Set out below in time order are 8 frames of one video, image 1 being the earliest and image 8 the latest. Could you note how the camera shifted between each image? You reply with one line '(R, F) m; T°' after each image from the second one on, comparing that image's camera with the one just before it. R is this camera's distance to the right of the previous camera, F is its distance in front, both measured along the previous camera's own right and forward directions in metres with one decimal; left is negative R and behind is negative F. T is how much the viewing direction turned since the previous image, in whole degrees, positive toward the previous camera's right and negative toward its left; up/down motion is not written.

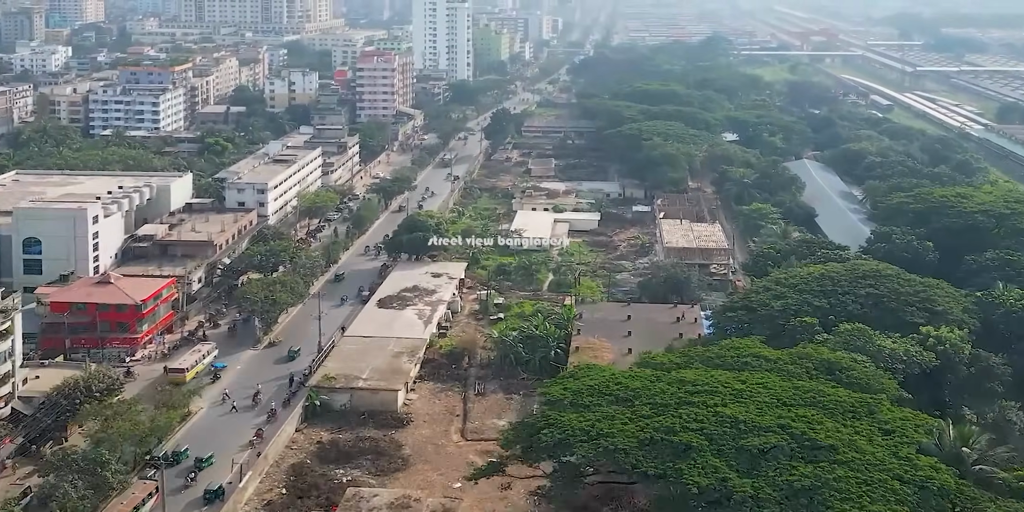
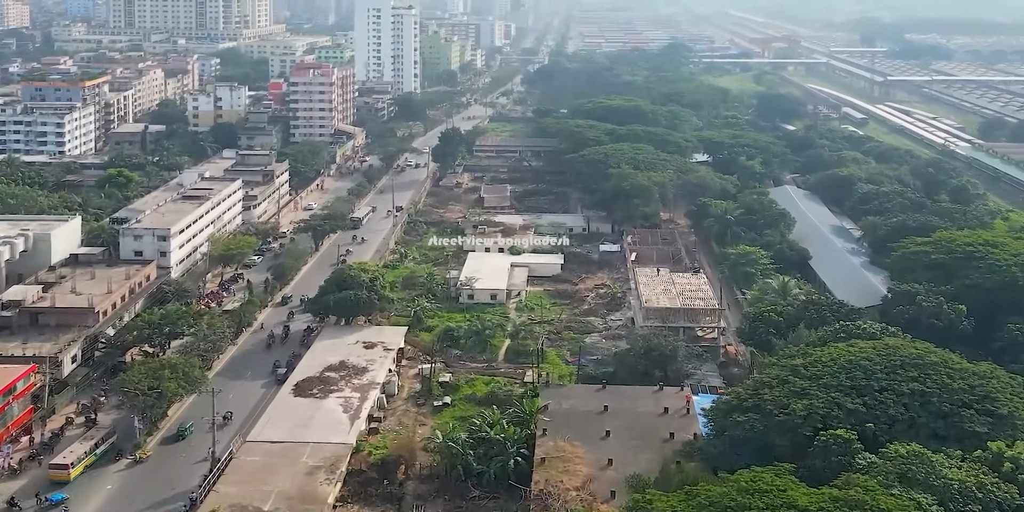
(+0.1, +3.6) m; +3°
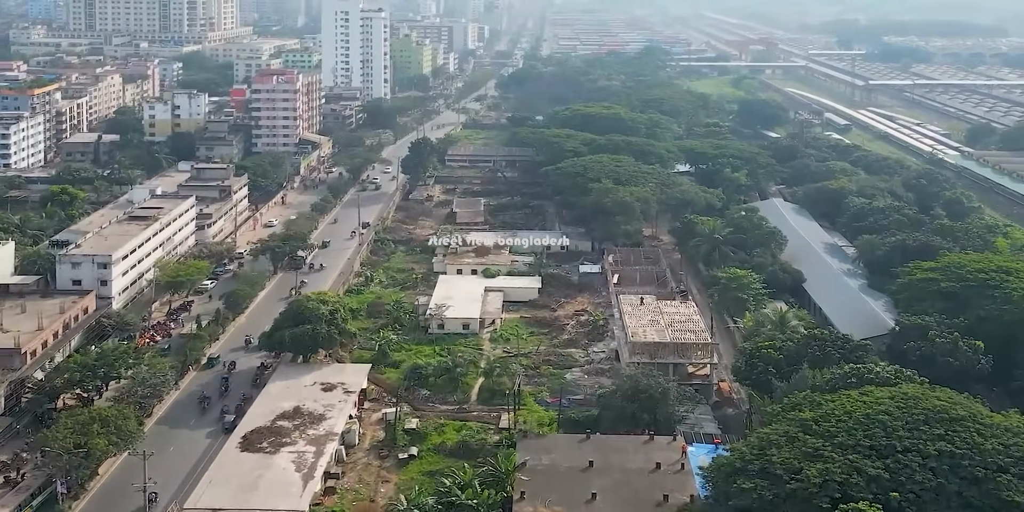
(0.0, +1.6) m; +1°
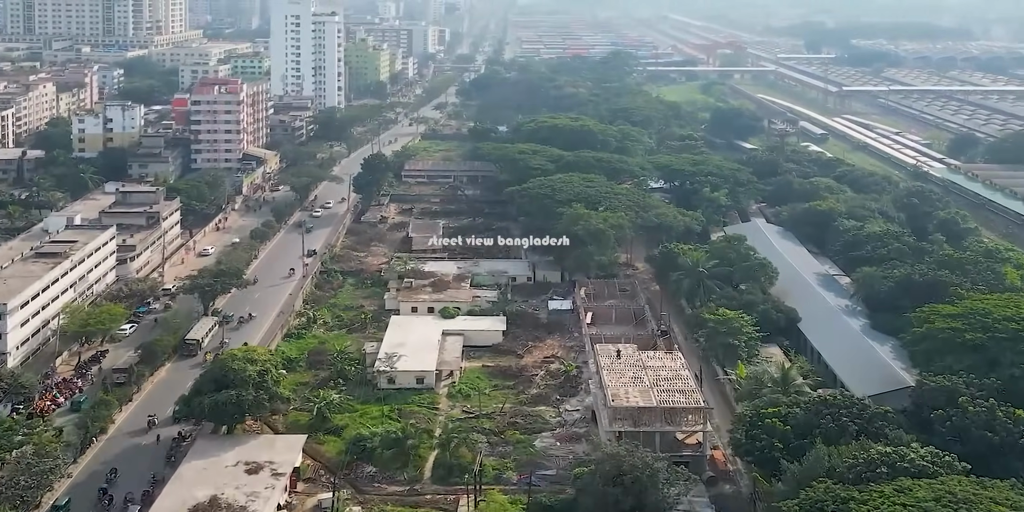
(+0.1, +2.4) m; +2°
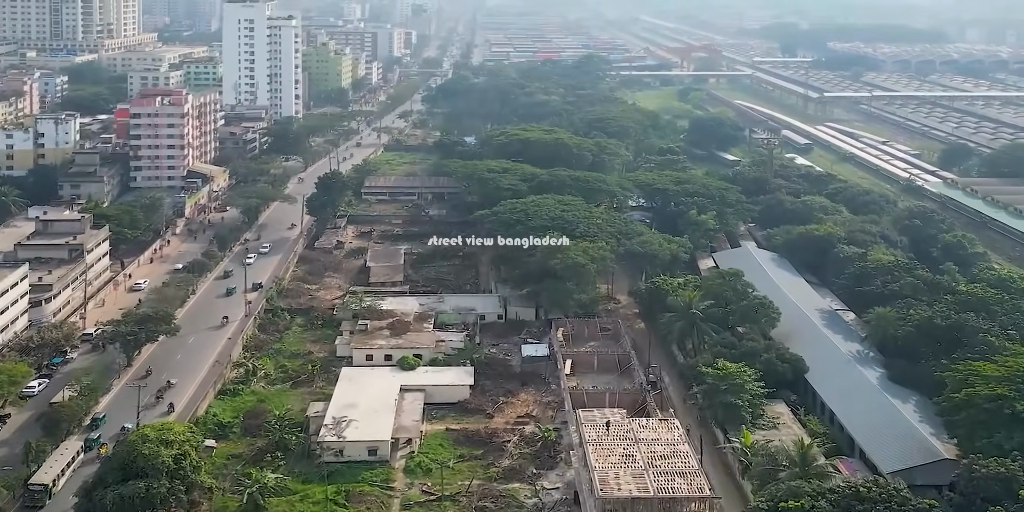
(+0.1, +2.4) m; +2°
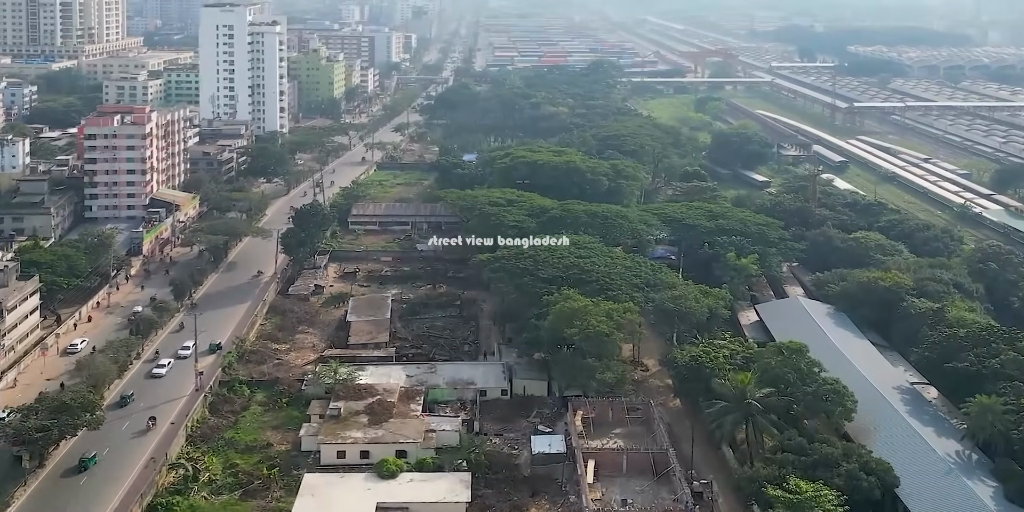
(-0.1, +3.6) m; 0°
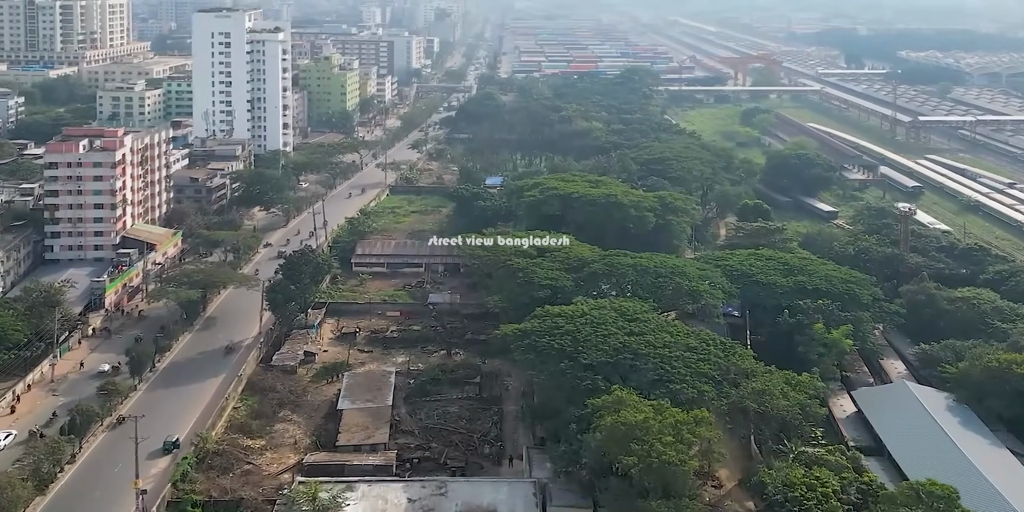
(-0.1, +4.0) m; -1°
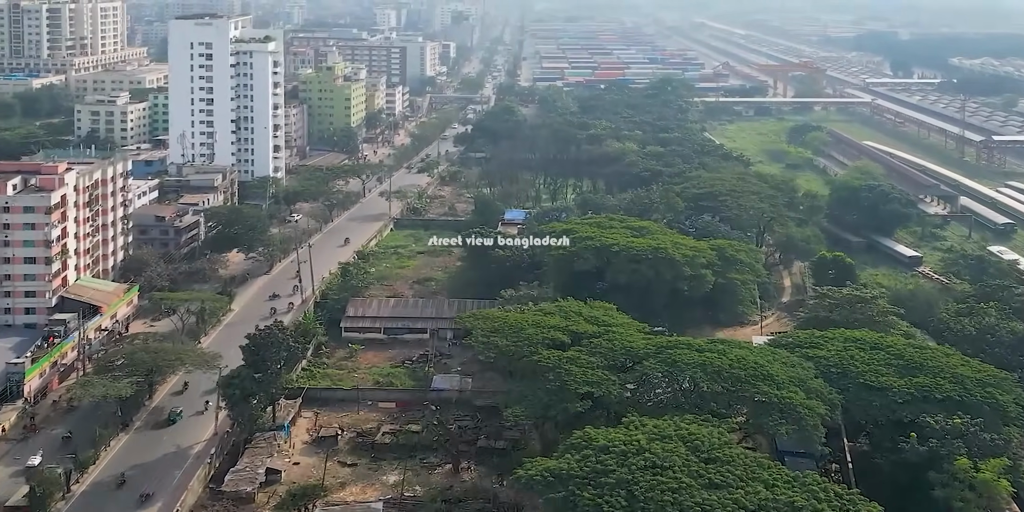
(-0.1, +4.4) m; -1°
